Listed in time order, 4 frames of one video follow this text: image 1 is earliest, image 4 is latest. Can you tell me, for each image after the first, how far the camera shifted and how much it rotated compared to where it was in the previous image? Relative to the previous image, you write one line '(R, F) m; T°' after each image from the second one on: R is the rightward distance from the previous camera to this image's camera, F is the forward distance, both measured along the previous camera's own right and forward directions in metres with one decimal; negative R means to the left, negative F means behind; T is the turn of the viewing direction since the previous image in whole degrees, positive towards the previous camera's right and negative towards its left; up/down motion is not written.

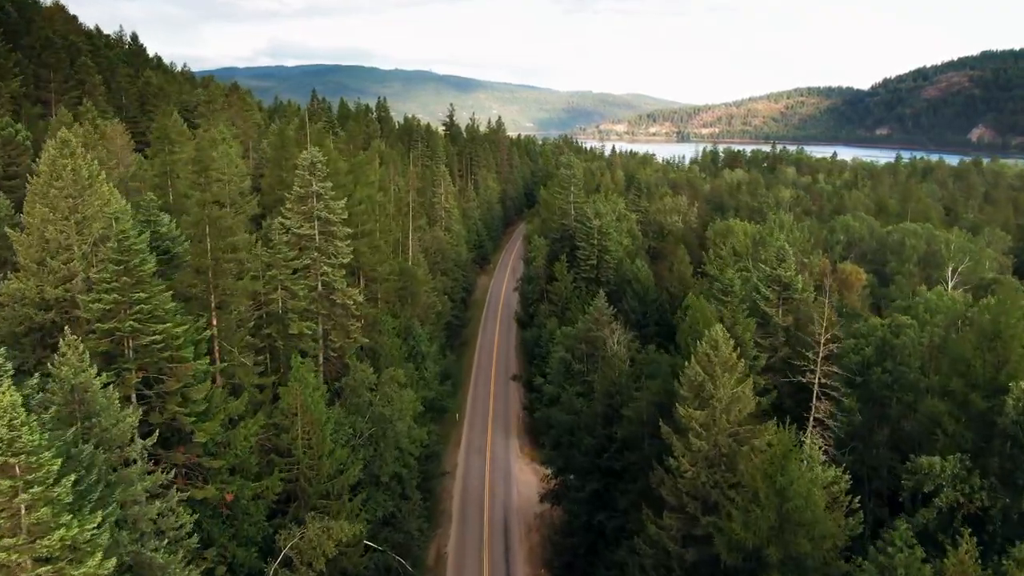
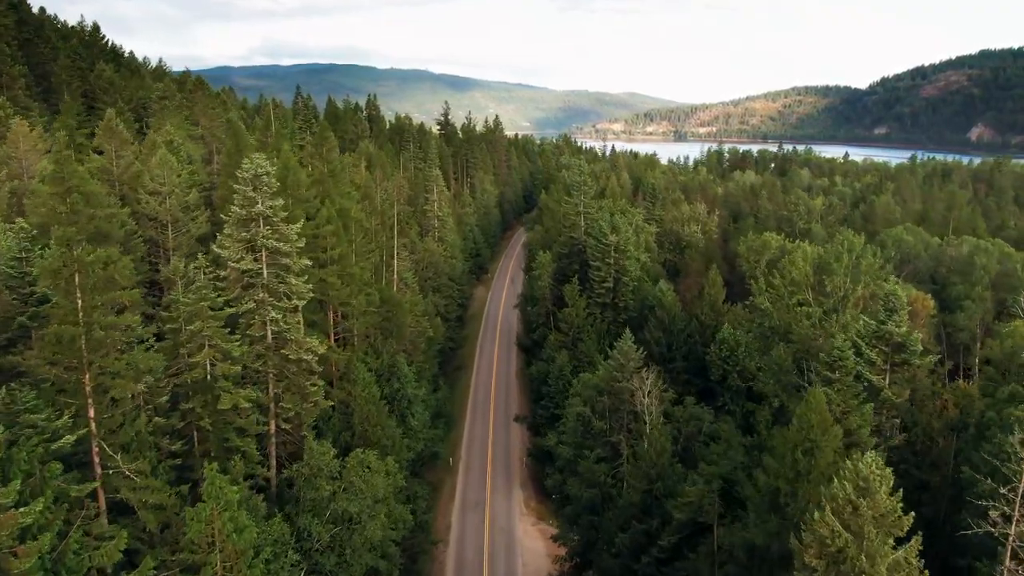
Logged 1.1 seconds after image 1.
(-0.5, +9.8) m; 0°
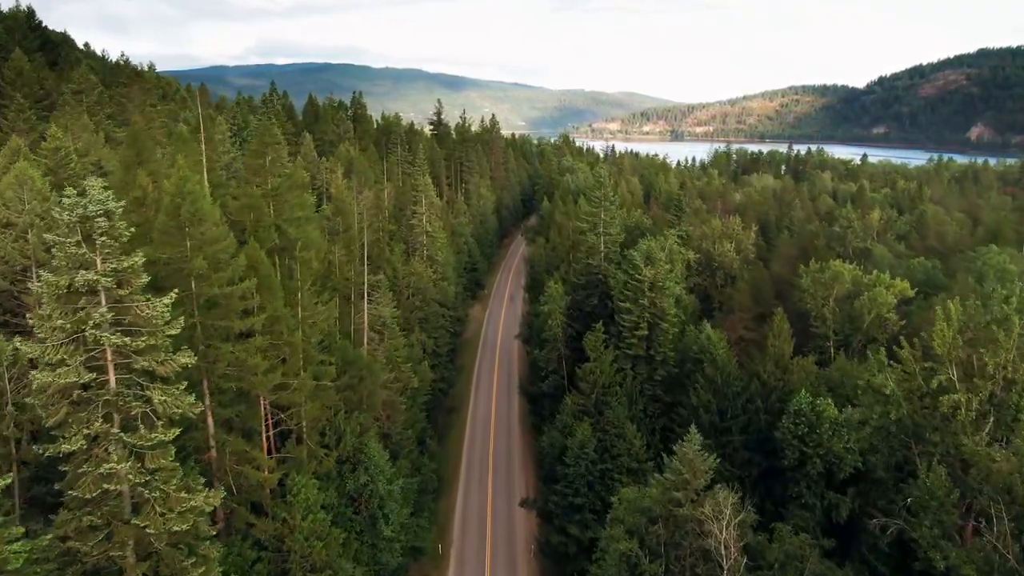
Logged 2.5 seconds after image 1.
(-0.7, +13.1) m; 0°
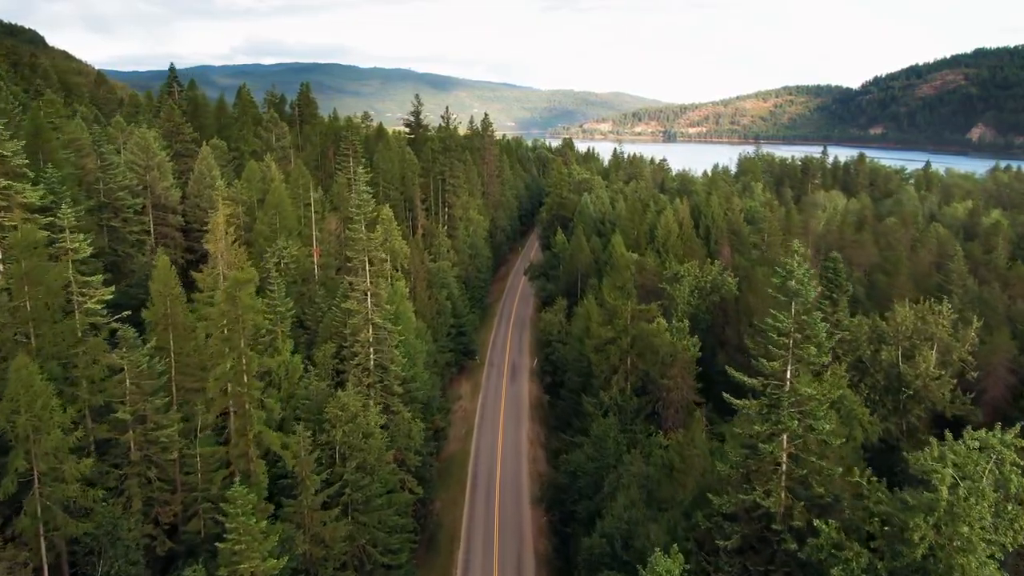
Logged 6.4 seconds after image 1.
(-1.6, +34.9) m; +1°
